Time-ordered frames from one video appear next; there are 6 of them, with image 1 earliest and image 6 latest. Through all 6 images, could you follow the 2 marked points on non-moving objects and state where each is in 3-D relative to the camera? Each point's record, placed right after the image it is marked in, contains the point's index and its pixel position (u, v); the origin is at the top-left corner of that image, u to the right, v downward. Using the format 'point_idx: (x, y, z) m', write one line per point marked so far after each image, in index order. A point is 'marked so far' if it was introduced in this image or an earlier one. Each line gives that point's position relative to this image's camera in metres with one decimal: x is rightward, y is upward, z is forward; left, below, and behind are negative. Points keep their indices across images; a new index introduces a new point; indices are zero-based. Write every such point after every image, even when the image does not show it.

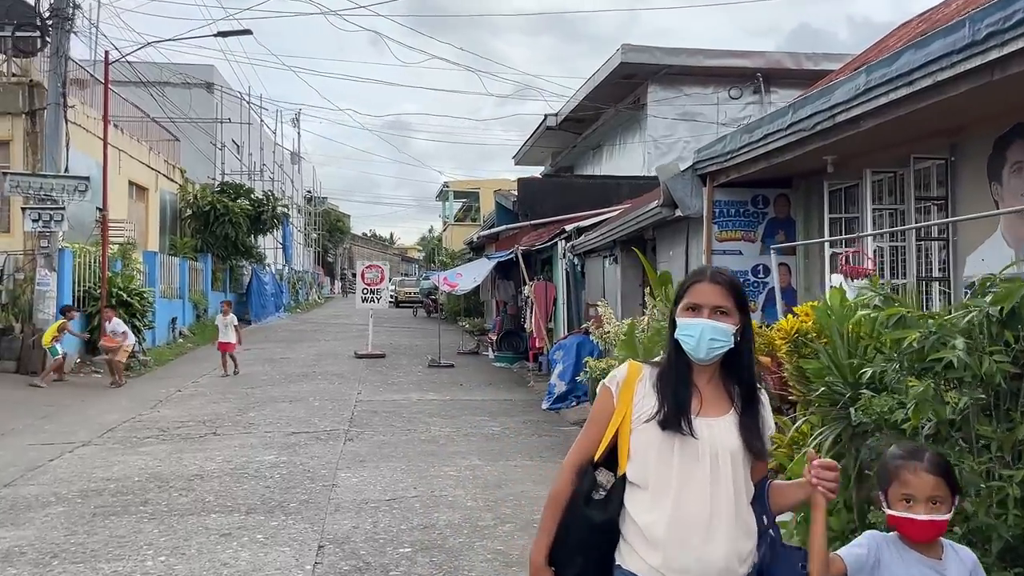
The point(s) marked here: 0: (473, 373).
0: (-0.7, -1.5, +14.0) m
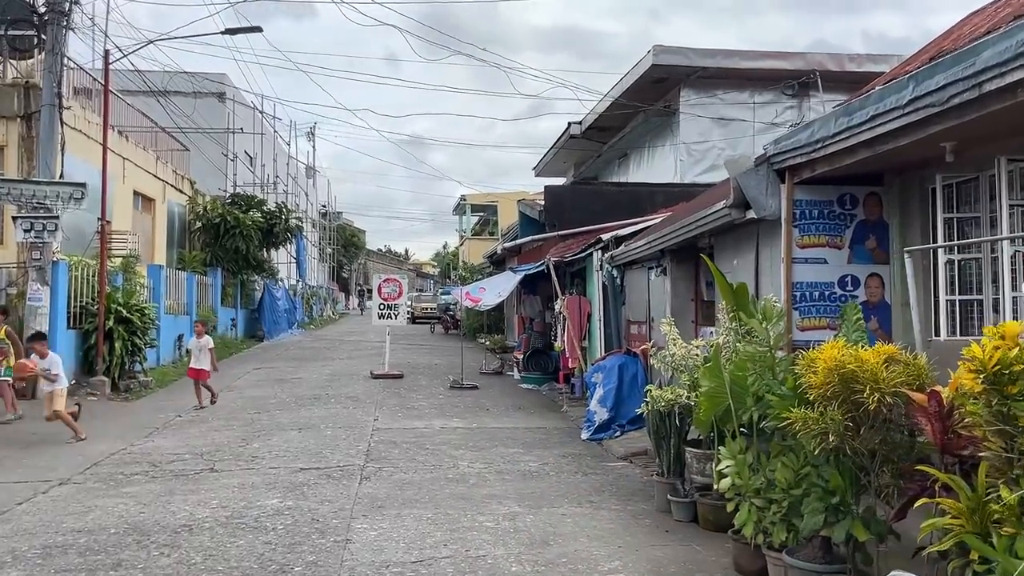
0: (-0.2, -1.7, +12.8) m
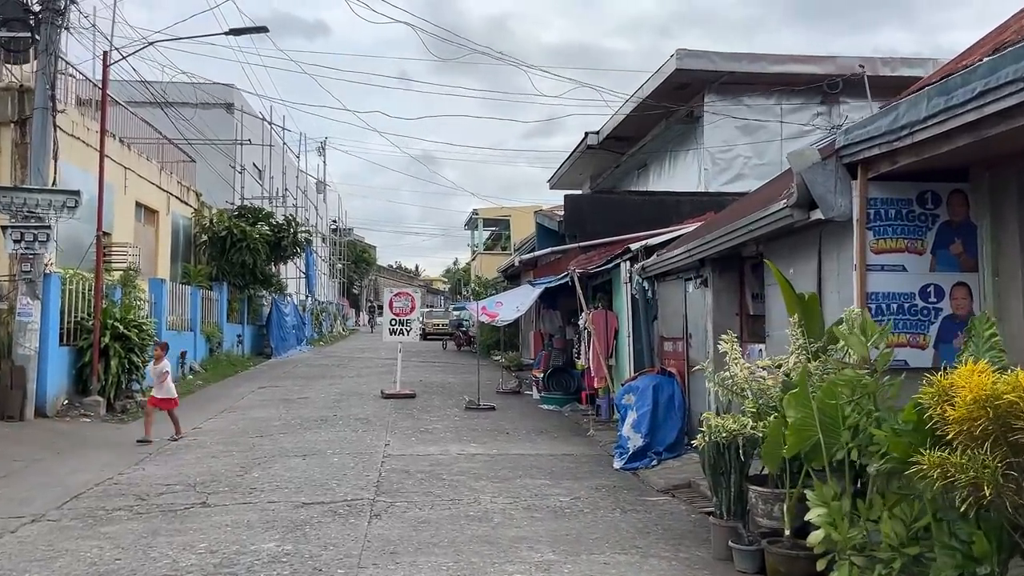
0: (+0.1, -1.9, +11.9) m
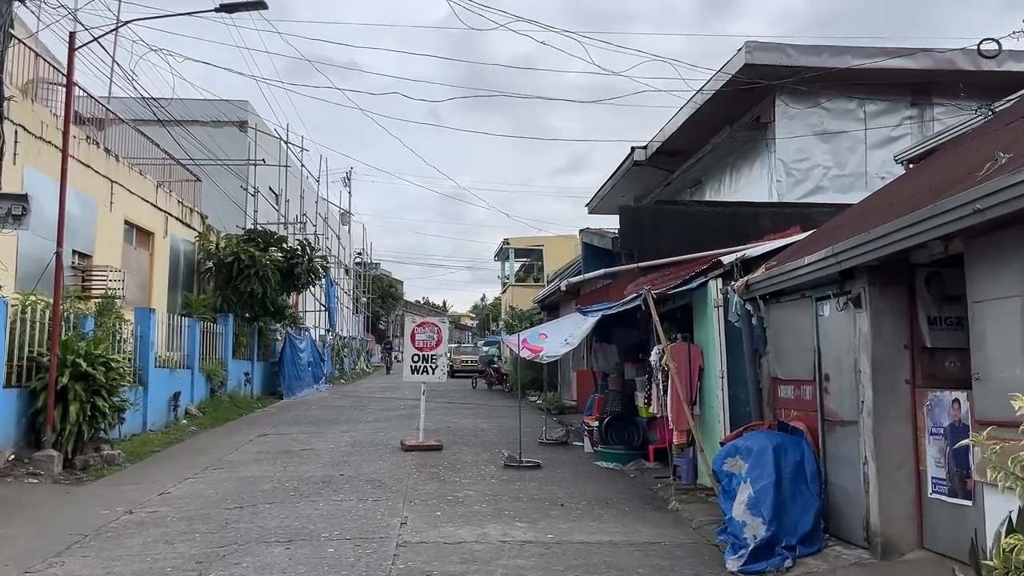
0: (+0.7, -2.2, +9.3) m
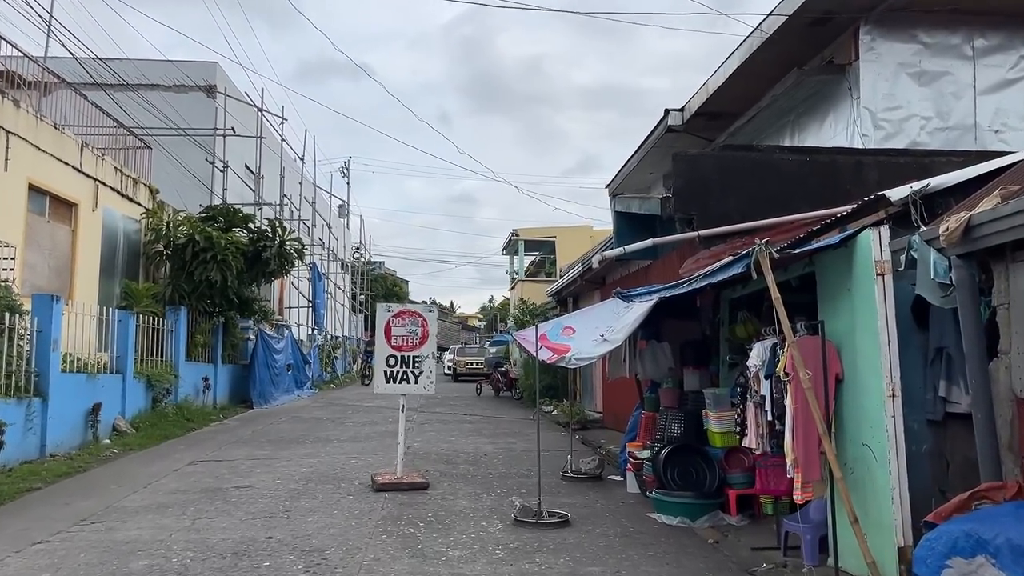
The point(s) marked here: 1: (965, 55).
0: (+0.8, -2.0, +5.9) m
1: (+7.1, +3.7, +12.8) m
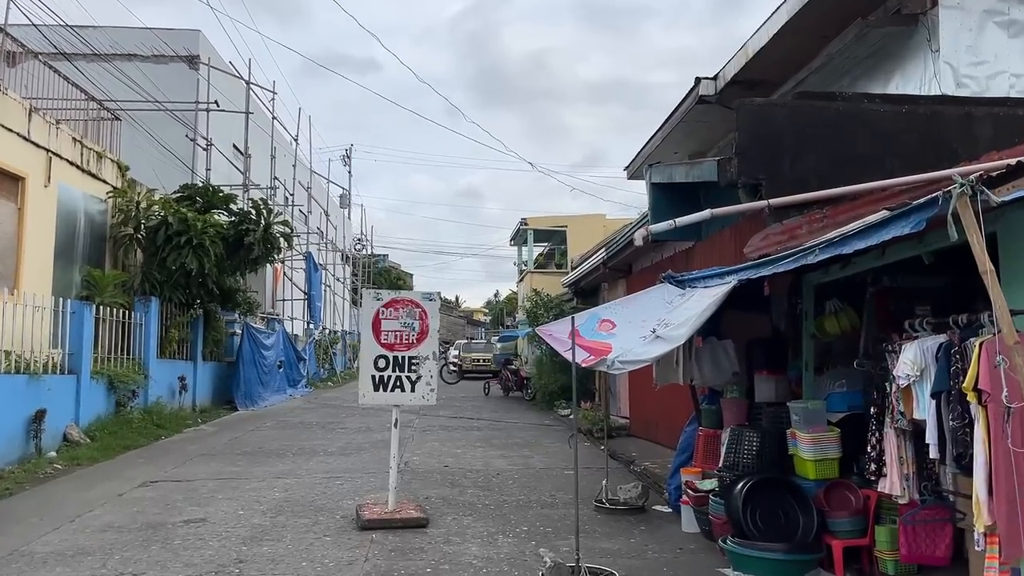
0: (+1.0, -1.8, +4.0) m
1: (+7.4, +3.8, +10.8) m
